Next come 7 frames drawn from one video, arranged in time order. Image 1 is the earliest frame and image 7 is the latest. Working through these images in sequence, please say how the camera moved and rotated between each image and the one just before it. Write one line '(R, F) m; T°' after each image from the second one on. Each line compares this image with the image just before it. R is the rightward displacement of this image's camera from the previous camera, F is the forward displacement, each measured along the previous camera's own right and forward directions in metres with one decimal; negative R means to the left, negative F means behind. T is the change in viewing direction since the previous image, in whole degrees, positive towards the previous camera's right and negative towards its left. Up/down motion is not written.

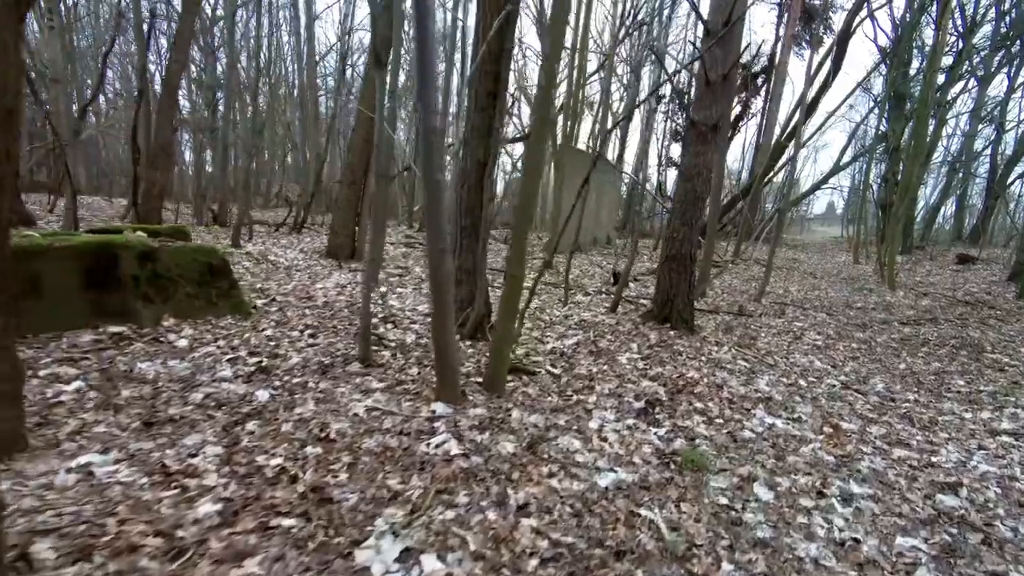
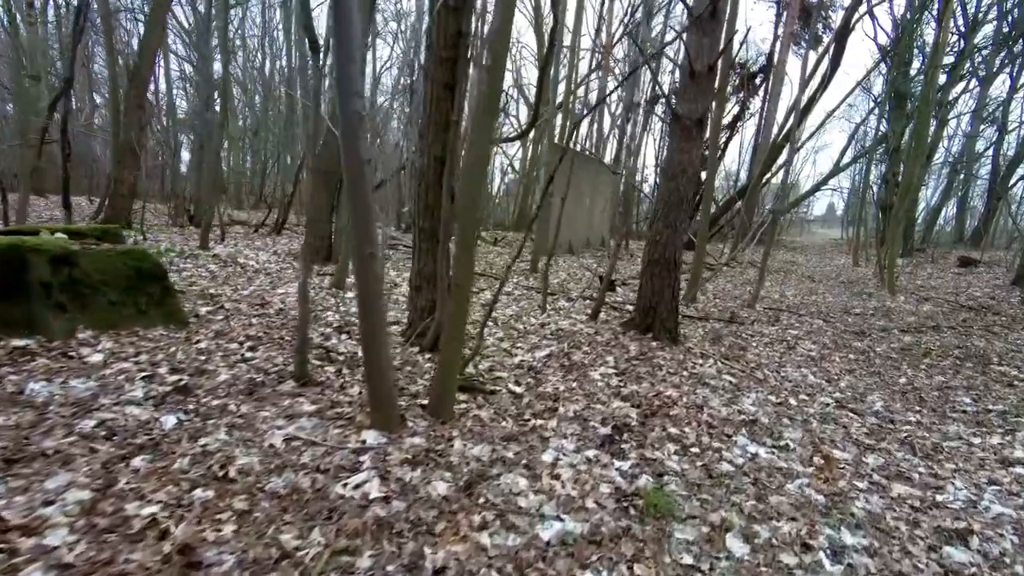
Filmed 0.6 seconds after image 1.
(+0.3, +0.5) m; 0°
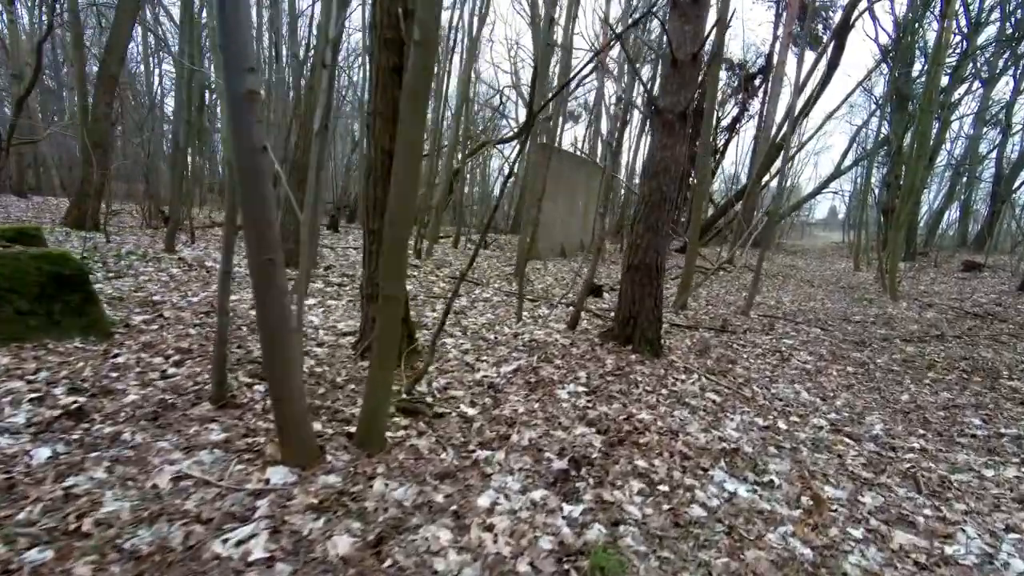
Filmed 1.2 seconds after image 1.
(+0.3, +0.5) m; 0°
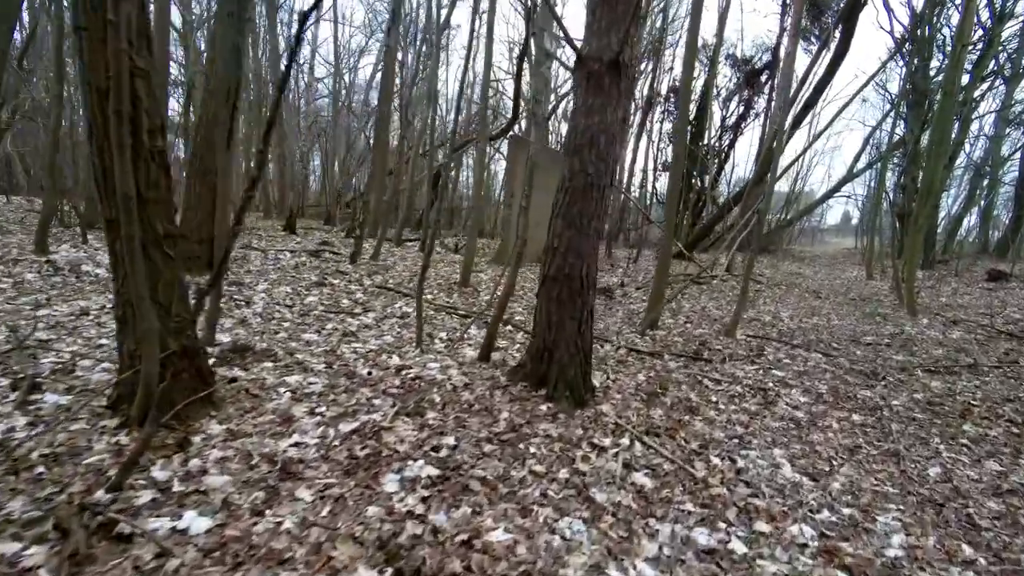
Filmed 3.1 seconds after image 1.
(+1.0, +1.5) m; -1°
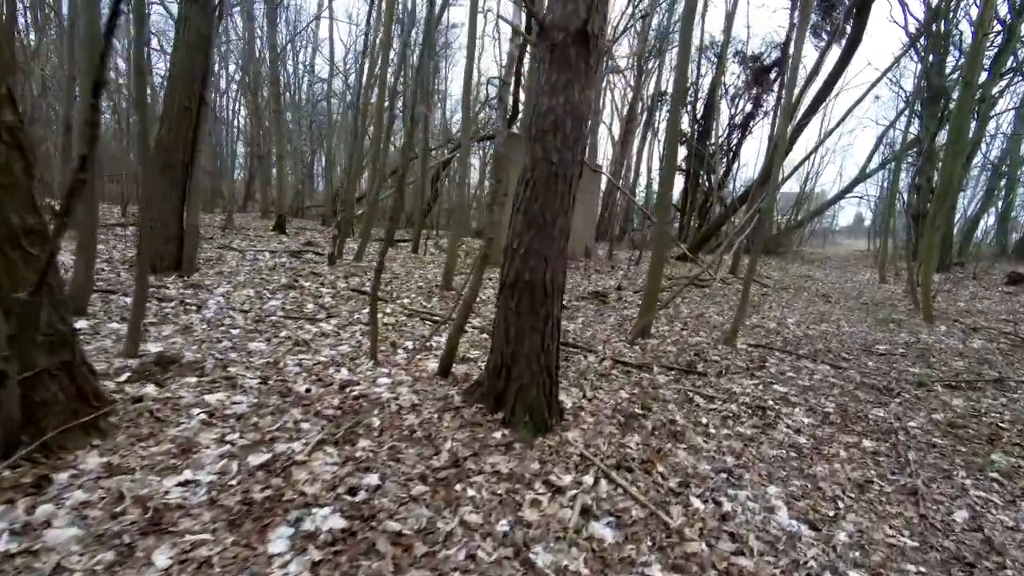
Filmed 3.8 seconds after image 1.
(+0.4, +0.5) m; -1°
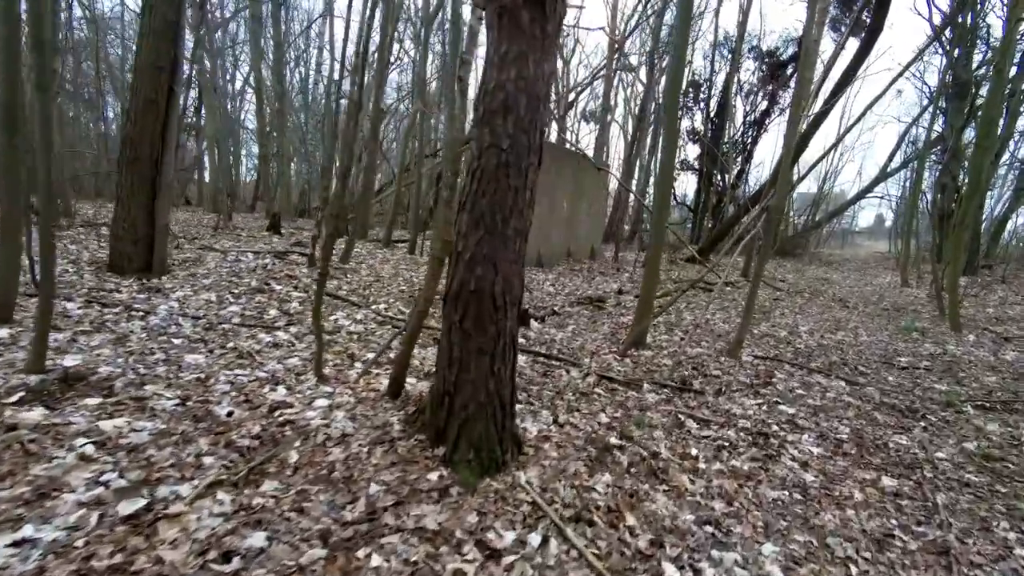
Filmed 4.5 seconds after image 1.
(+0.4, +0.5) m; -2°
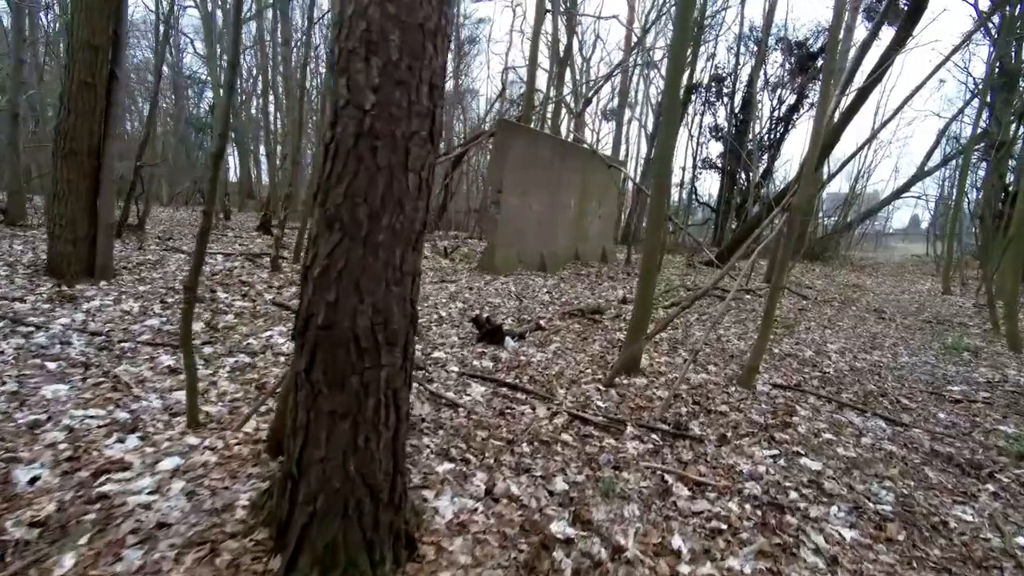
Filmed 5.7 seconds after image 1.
(+0.5, +0.9) m; -2°
